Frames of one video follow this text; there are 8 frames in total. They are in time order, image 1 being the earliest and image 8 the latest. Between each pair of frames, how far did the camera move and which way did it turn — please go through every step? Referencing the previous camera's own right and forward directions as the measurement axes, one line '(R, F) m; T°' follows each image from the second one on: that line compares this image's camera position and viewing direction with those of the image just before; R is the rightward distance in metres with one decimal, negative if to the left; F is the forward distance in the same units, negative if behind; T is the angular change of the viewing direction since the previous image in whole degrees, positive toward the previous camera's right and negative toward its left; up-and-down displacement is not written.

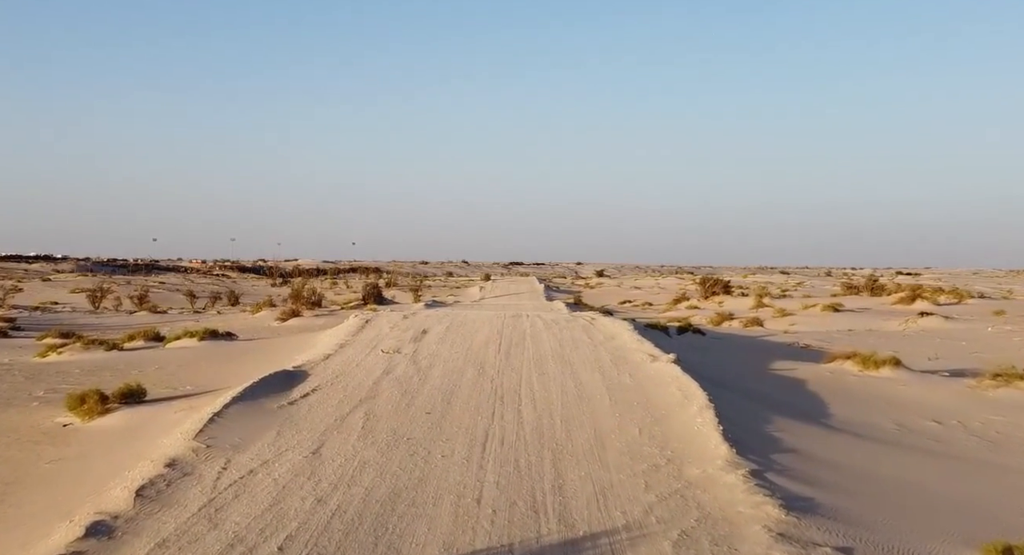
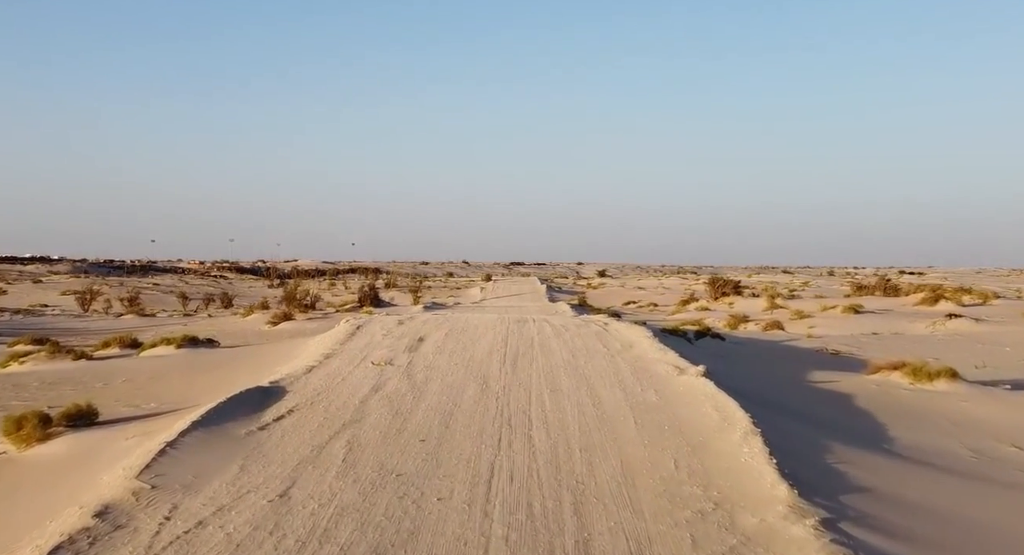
(-0.1, +1.9) m; 0°
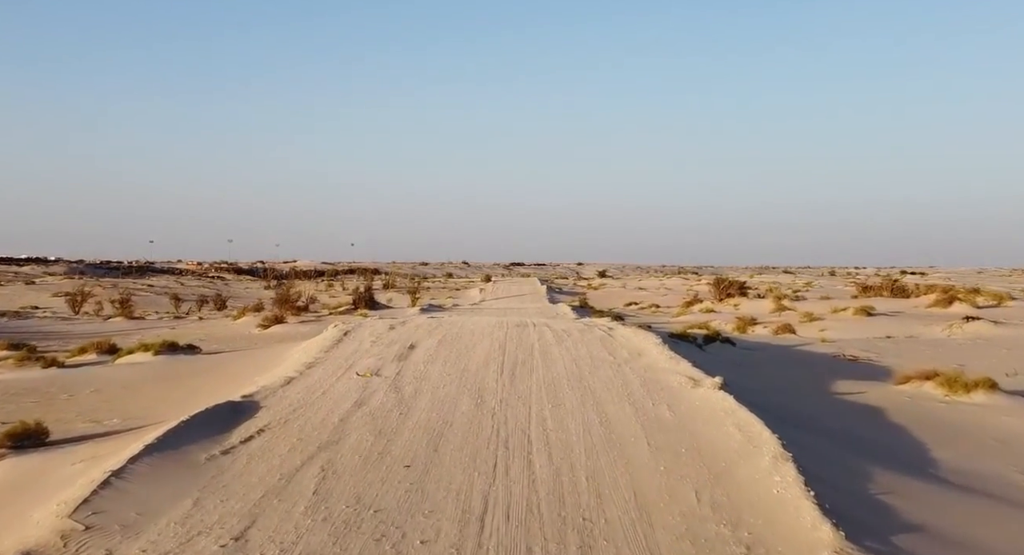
(0.0, +1.3) m; 0°
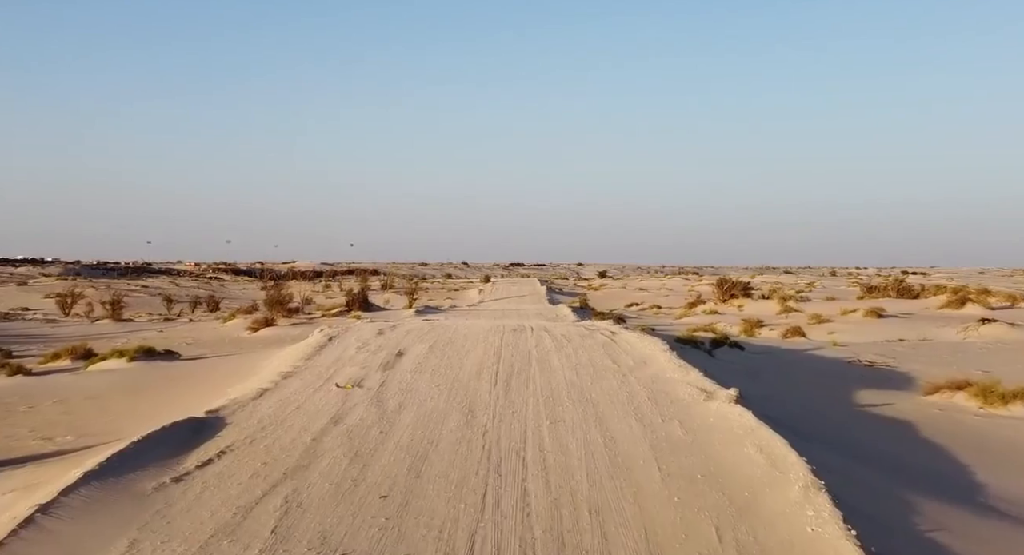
(+0.1, +1.2) m; 0°
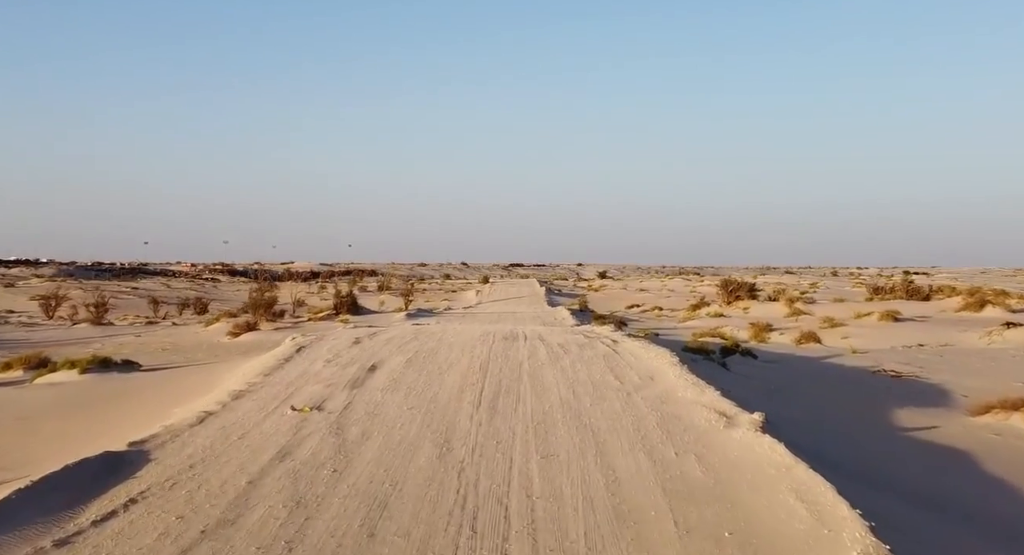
(+0.2, +1.8) m; 0°
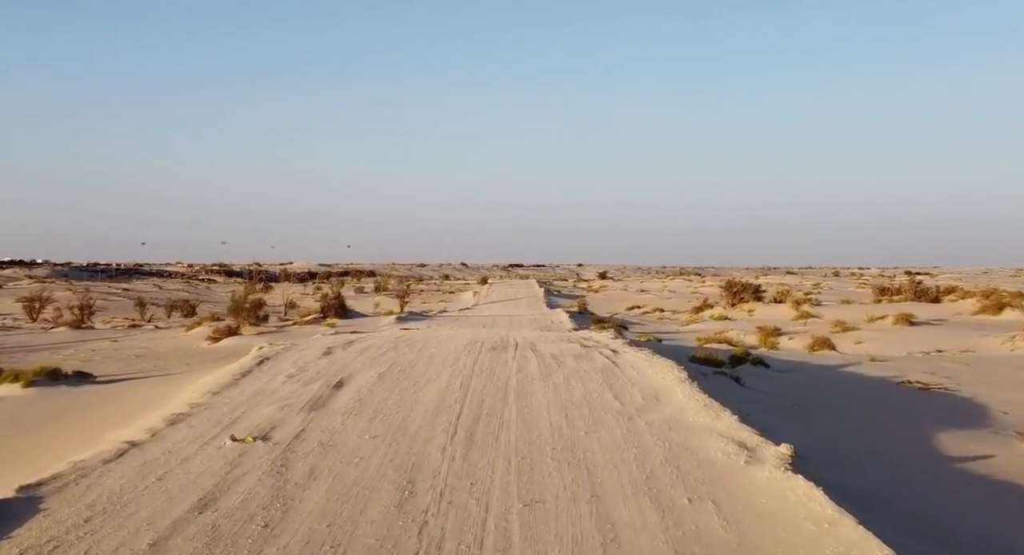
(+0.2, +1.6) m; 0°
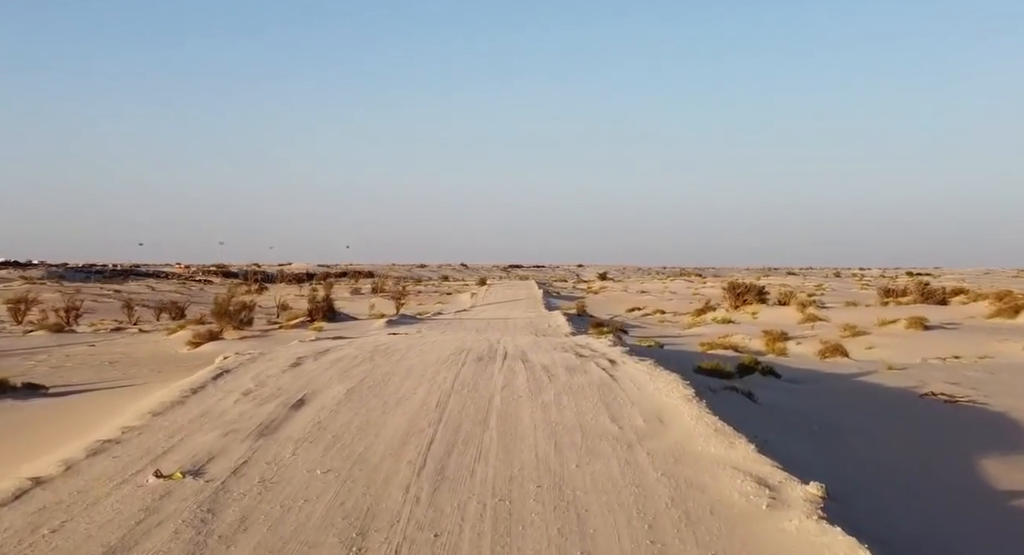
(+0.2, +1.4) m; 0°
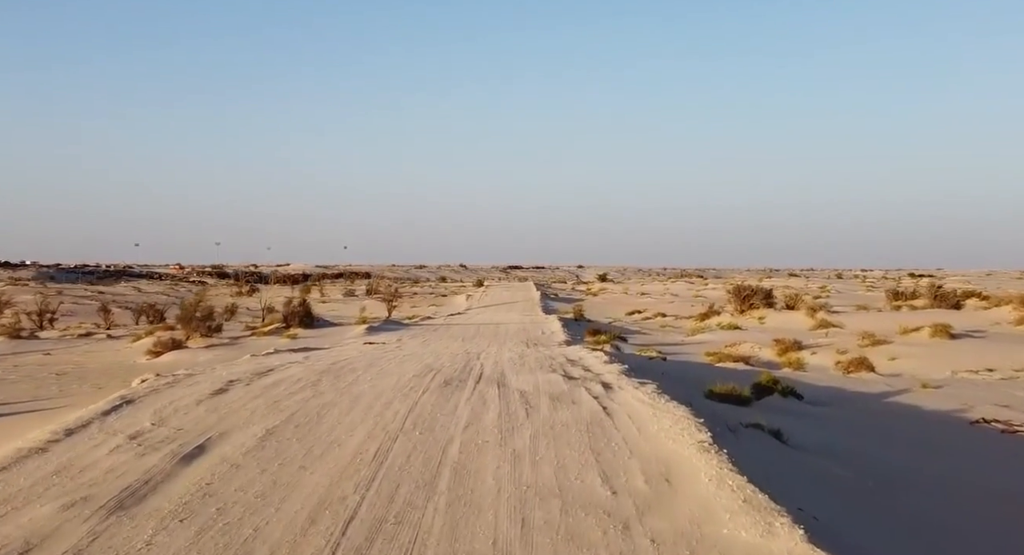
(+0.4, +2.4) m; 0°
